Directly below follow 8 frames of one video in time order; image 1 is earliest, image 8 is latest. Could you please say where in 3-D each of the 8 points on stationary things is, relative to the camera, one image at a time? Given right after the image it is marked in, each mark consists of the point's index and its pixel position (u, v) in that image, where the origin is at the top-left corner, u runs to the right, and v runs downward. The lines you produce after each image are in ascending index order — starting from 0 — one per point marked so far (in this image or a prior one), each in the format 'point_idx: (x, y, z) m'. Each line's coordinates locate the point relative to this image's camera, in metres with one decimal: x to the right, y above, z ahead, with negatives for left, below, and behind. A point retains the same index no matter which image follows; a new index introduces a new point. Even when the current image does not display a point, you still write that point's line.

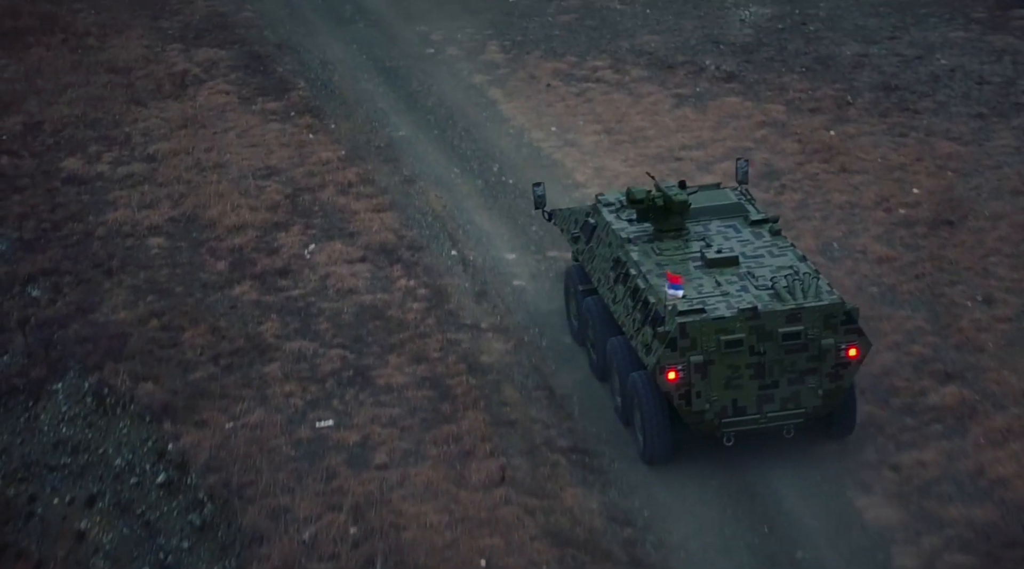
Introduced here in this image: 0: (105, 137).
0: (-3.6, +1.3, +10.5) m
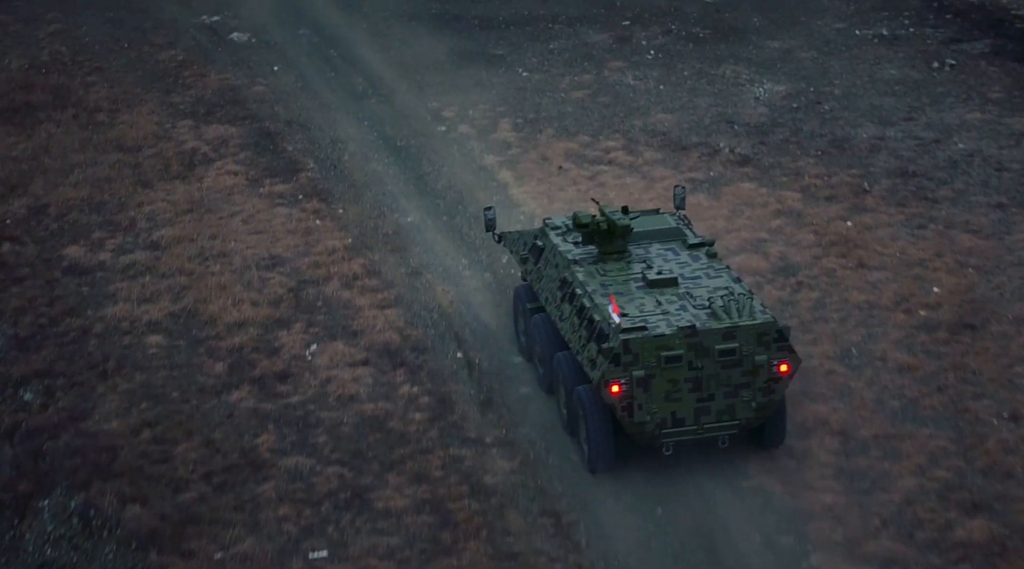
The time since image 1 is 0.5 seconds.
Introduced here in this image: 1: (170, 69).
0: (-3.5, +0.5, +10.3) m
1: (-4.5, +2.8, +15.6) m
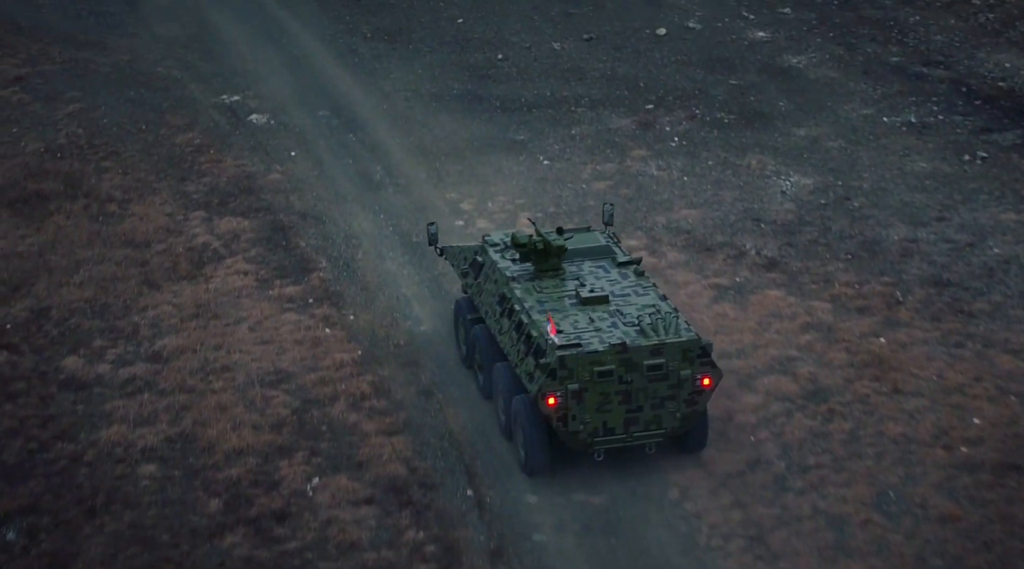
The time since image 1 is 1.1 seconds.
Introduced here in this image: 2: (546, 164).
0: (-3.4, -0.4, +9.9) m
1: (-4.2, +1.7, +15.3) m
2: (+0.4, +1.6, +15.4) m
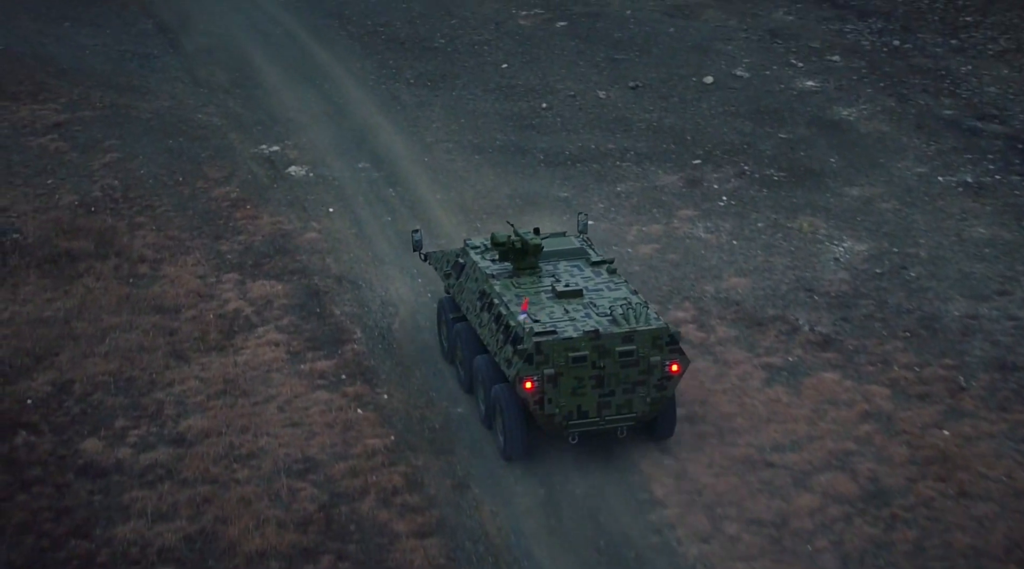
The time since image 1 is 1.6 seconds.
0: (-3.0, -1.0, +9.5) m
1: (-3.7, +1.0, +15.0) m
2: (+1.0, +0.8, +14.9) m
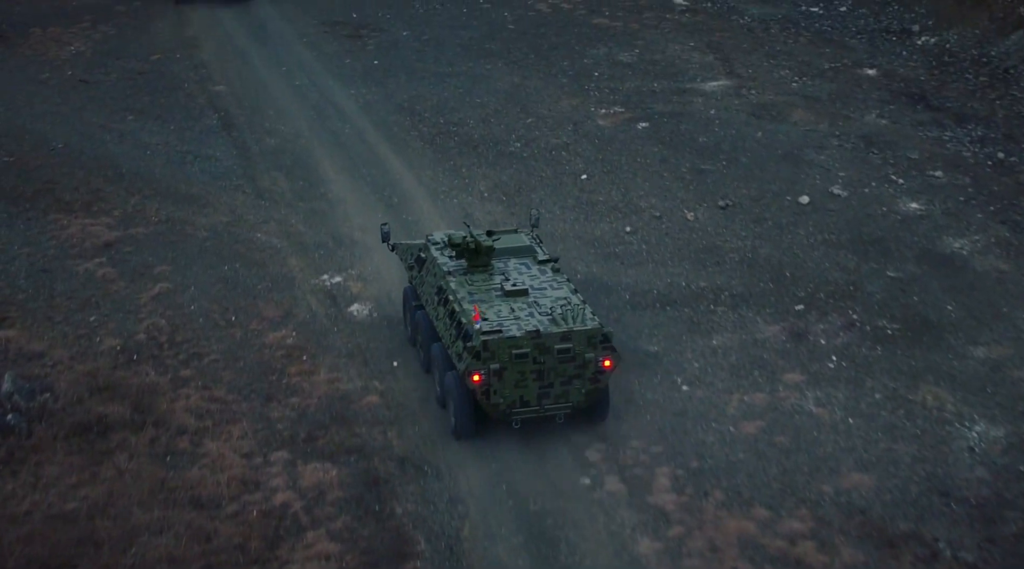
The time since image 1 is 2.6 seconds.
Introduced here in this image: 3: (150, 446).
0: (-2.4, -2.5, +8.0) m
1: (-2.7, -0.9, +13.6) m
2: (+1.9, -1.2, +13.3) m
3: (-3.4, -1.5, +11.2) m
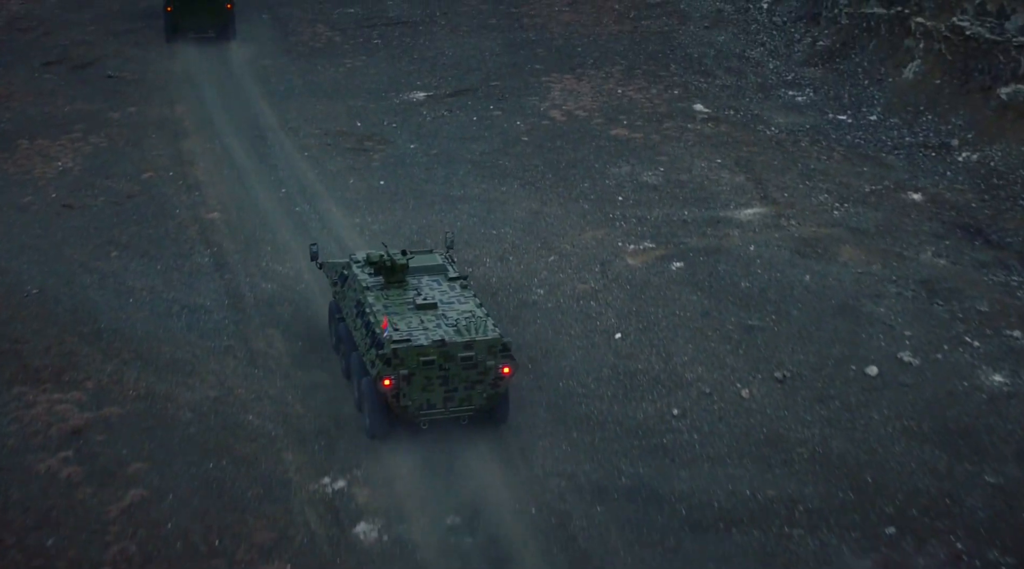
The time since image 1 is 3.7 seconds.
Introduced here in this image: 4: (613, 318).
0: (-2.0, -4.4, +5.5) m
1: (-2.3, -3.1, +11.2) m
2: (+2.3, -3.4, +10.9) m
3: (-3.0, -3.6, +8.7) m
4: (+1.7, -0.6, +19.7) m
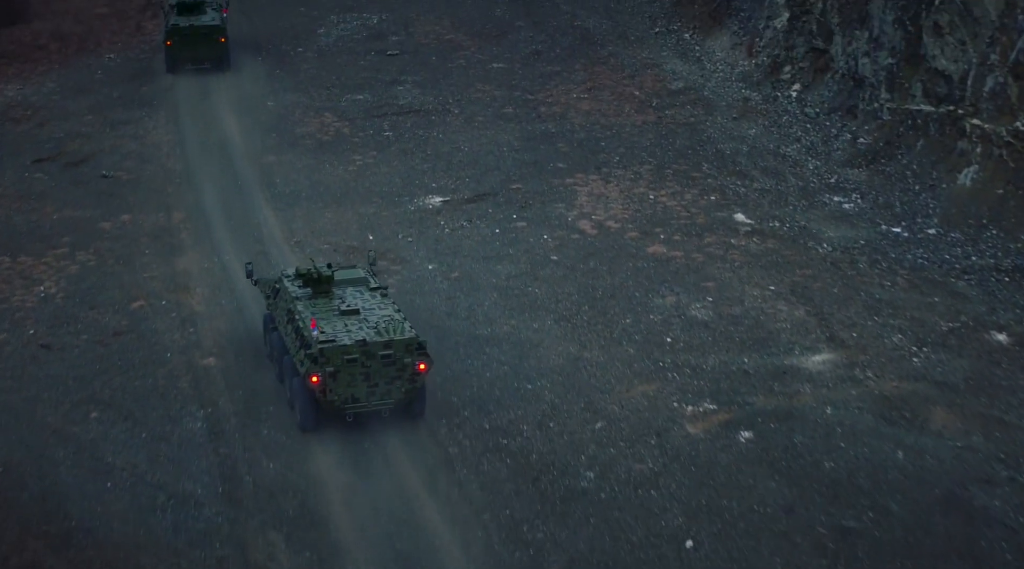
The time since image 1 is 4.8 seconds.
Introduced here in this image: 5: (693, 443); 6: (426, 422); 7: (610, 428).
0: (-1.4, -6.3, +2.3) m
1: (-1.7, -5.3, +8.1) m
2: (+2.9, -5.6, +7.7) m
3: (-2.4, -5.7, +5.5) m
4: (+2.3, -3.3, +16.6) m
5: (+2.8, -2.5, +18.5) m
6: (-1.4, -2.3, +19.5) m
7: (+1.6, -2.3, +19.0) m
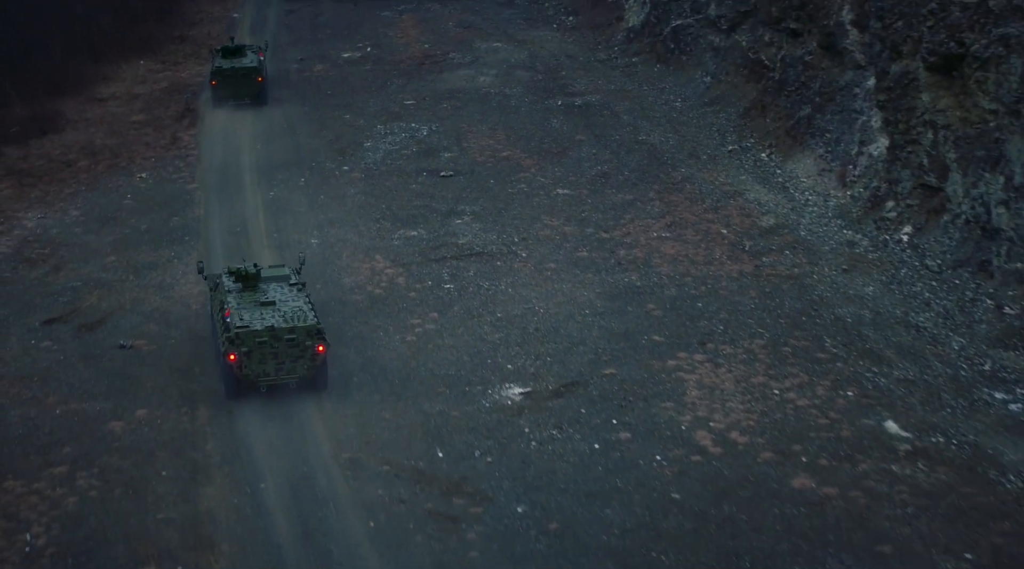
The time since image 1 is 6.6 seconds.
0: (-0.1, -9.1, -4.0) m
1: (-0.2, -8.5, +1.8) m
2: (+4.4, -8.8, +1.3) m
3: (-1.0, -8.7, -0.8) m
4: (+4.0, -7.1, +10.3) m
5: (+4.6, -6.5, +12.3) m
6: (+0.4, -6.3, +13.4) m
7: (+3.4, -6.3, +12.8) m
